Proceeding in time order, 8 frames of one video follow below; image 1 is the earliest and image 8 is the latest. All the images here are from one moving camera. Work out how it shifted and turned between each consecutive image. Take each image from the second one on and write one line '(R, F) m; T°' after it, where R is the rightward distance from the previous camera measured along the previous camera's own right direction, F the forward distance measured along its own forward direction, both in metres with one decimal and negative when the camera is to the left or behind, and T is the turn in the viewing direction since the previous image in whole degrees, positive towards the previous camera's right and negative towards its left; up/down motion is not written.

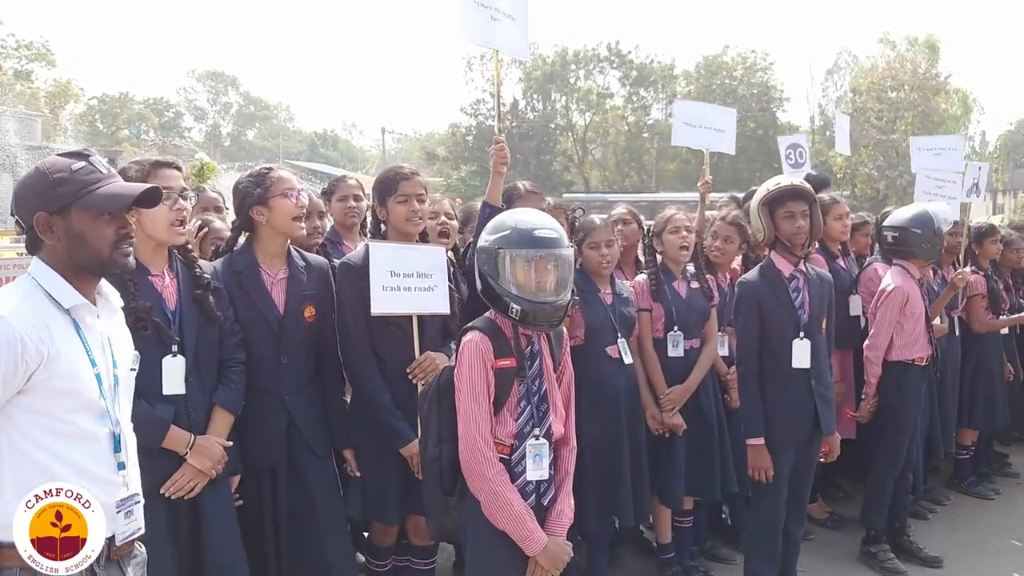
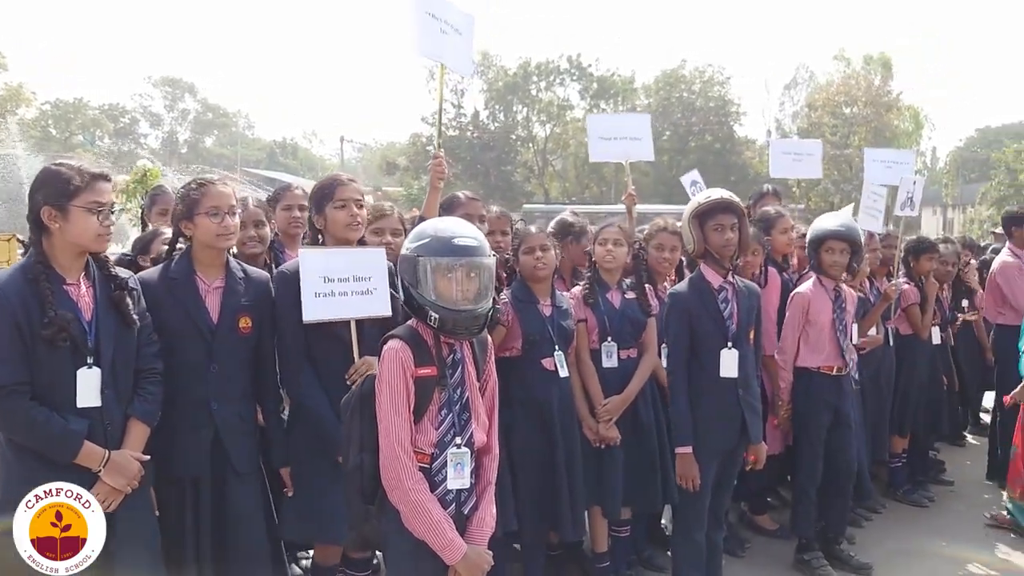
(+0.1, 0.0) m; +2°
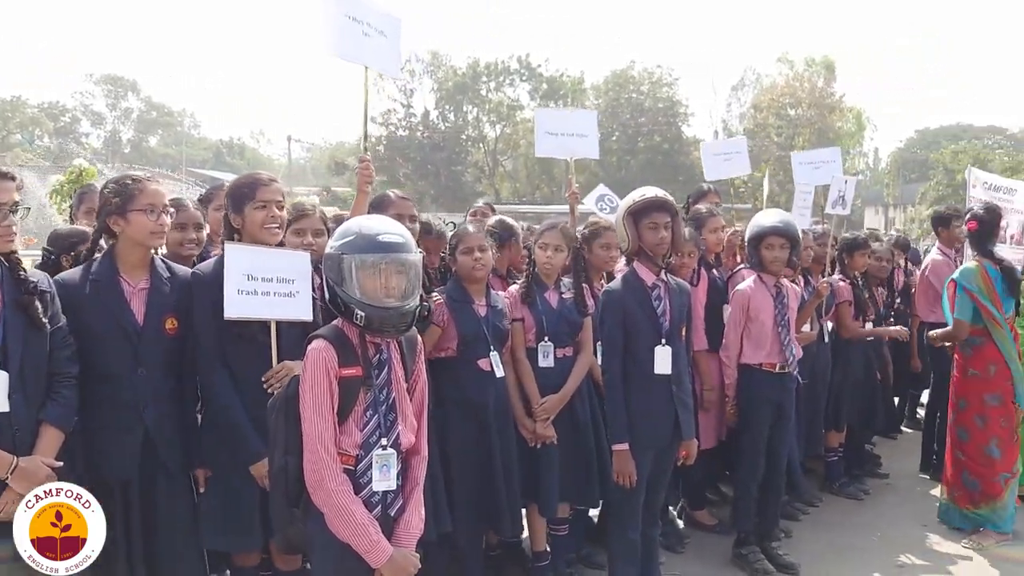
(+0.1, 0.0) m; +3°
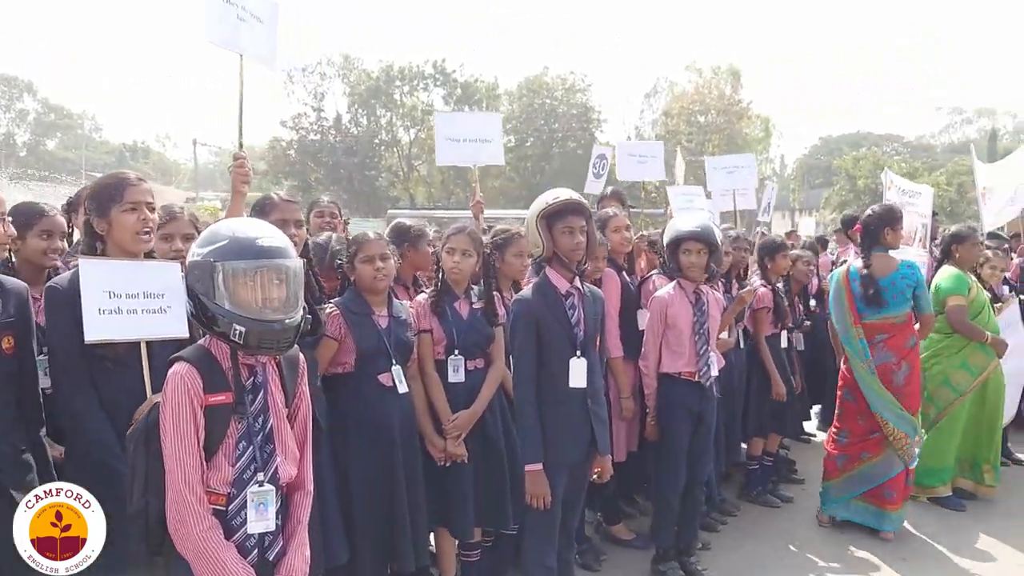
(+0.1, +0.3) m; +5°
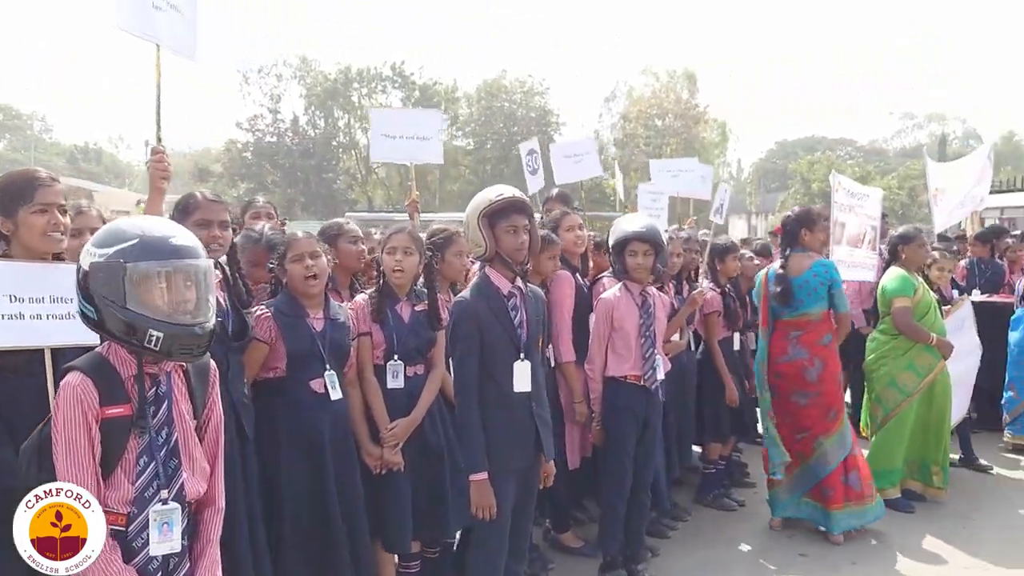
(+0.1, +0.1) m; +2°
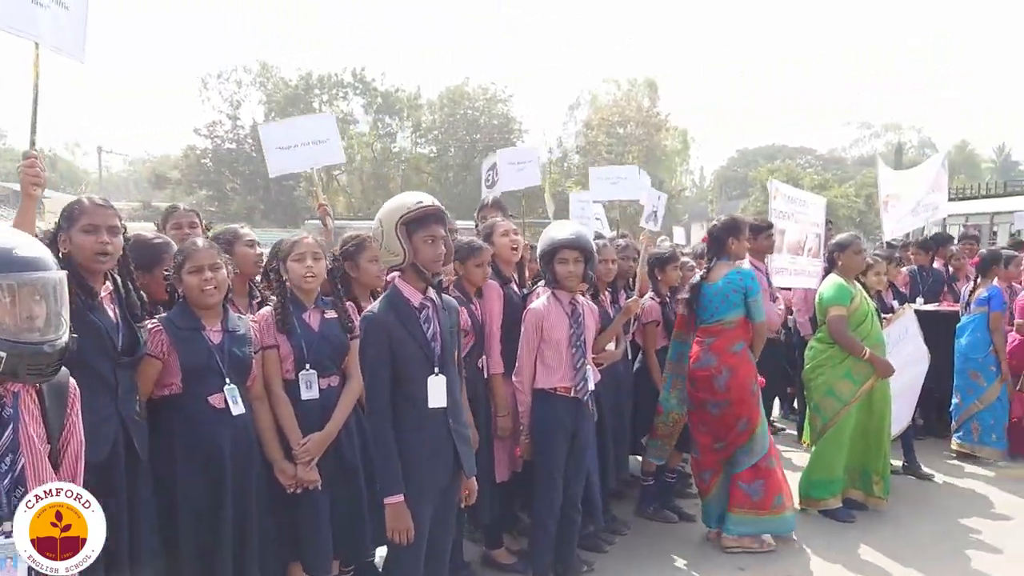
(+0.2, +0.1) m; +2°
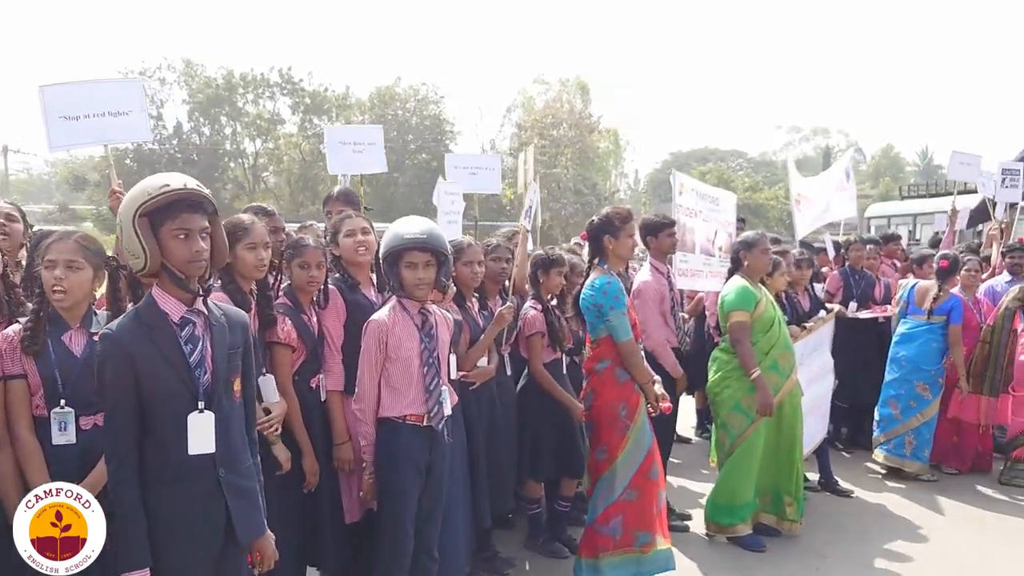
(+0.4, +0.6) m; +4°
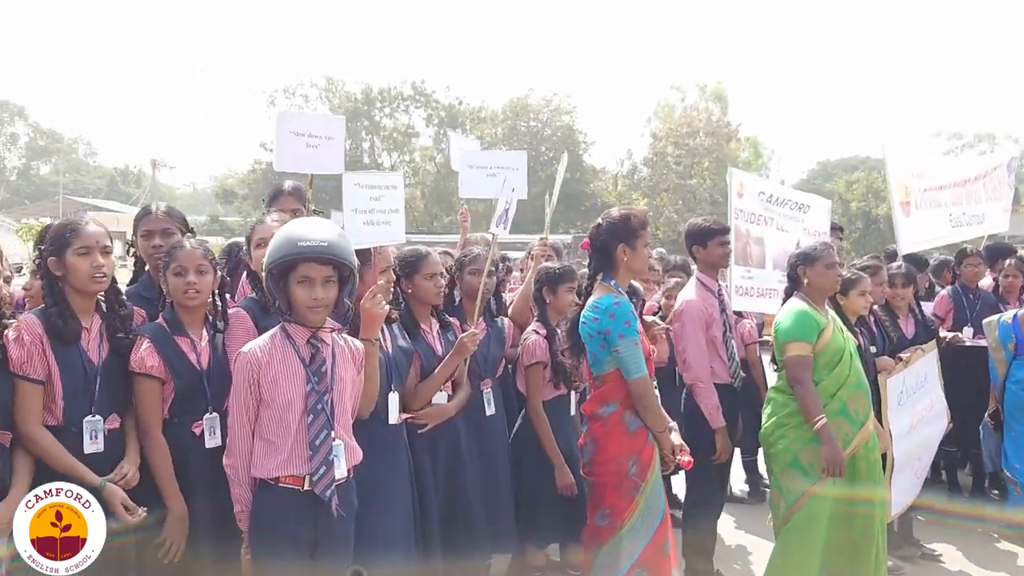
(+0.6, +0.9) m; -9°
